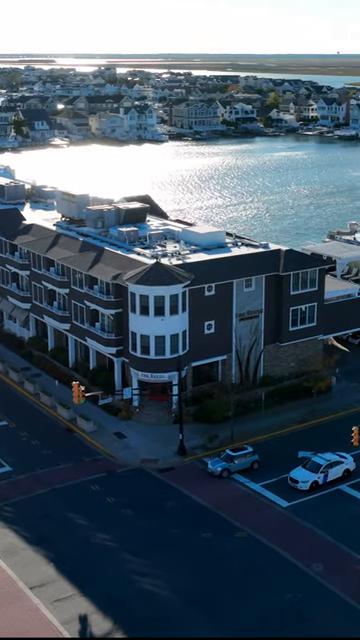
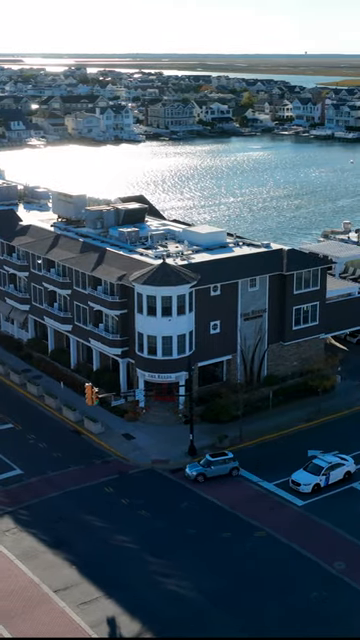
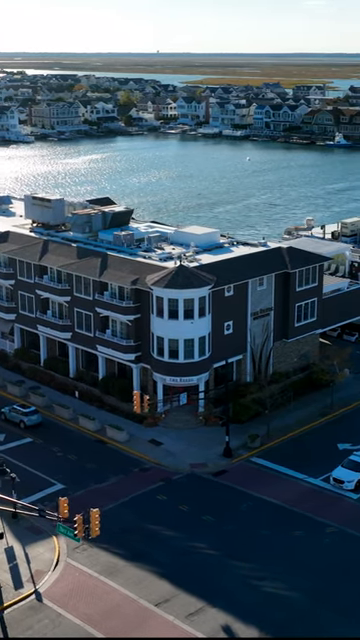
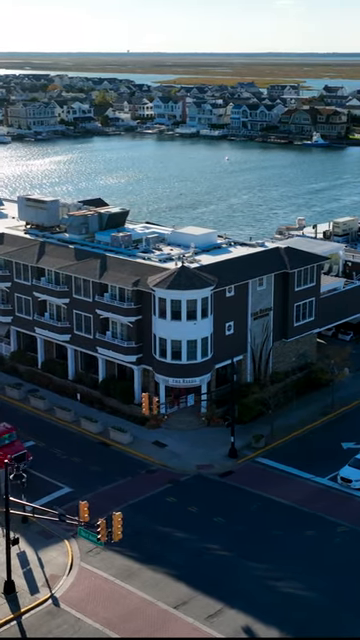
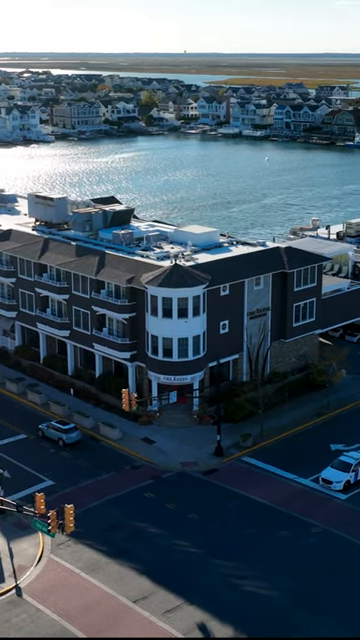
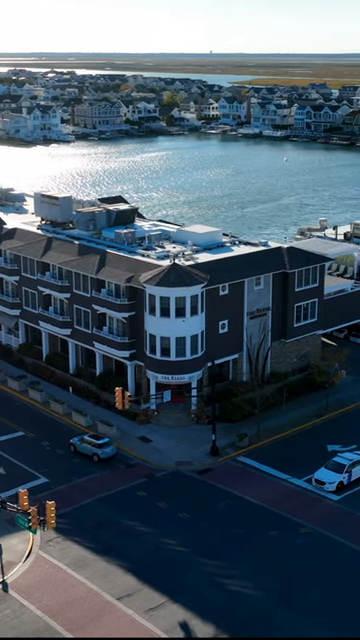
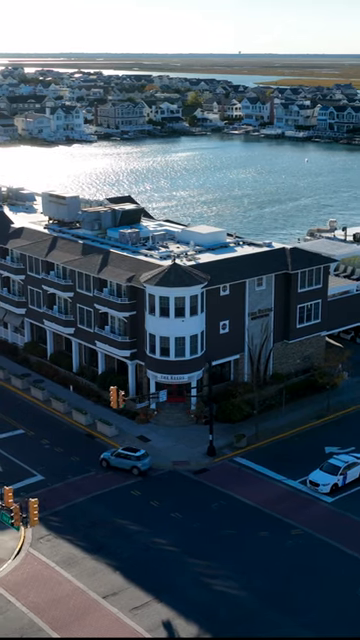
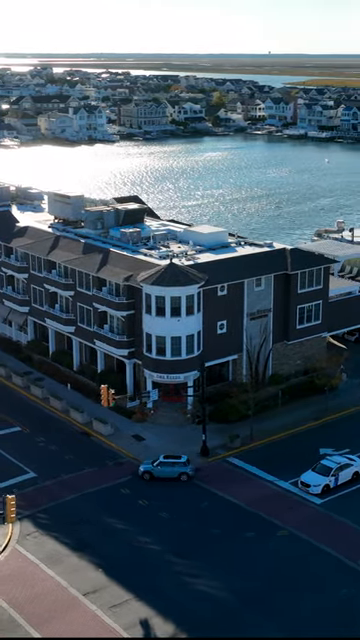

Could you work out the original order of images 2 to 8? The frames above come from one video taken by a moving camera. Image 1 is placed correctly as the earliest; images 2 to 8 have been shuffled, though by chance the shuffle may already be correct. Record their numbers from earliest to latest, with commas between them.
2, 8, 7, 6, 5, 3, 4
